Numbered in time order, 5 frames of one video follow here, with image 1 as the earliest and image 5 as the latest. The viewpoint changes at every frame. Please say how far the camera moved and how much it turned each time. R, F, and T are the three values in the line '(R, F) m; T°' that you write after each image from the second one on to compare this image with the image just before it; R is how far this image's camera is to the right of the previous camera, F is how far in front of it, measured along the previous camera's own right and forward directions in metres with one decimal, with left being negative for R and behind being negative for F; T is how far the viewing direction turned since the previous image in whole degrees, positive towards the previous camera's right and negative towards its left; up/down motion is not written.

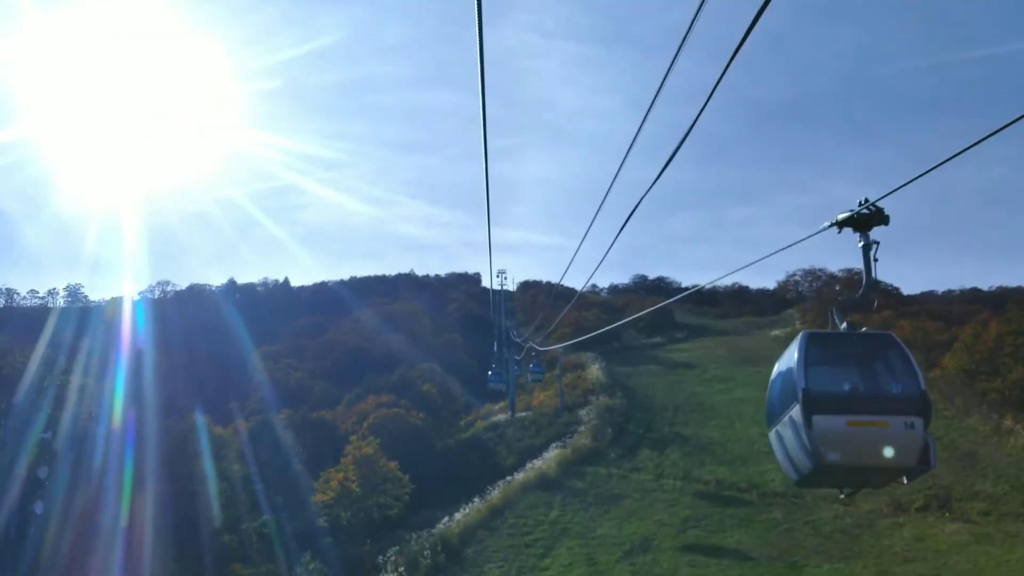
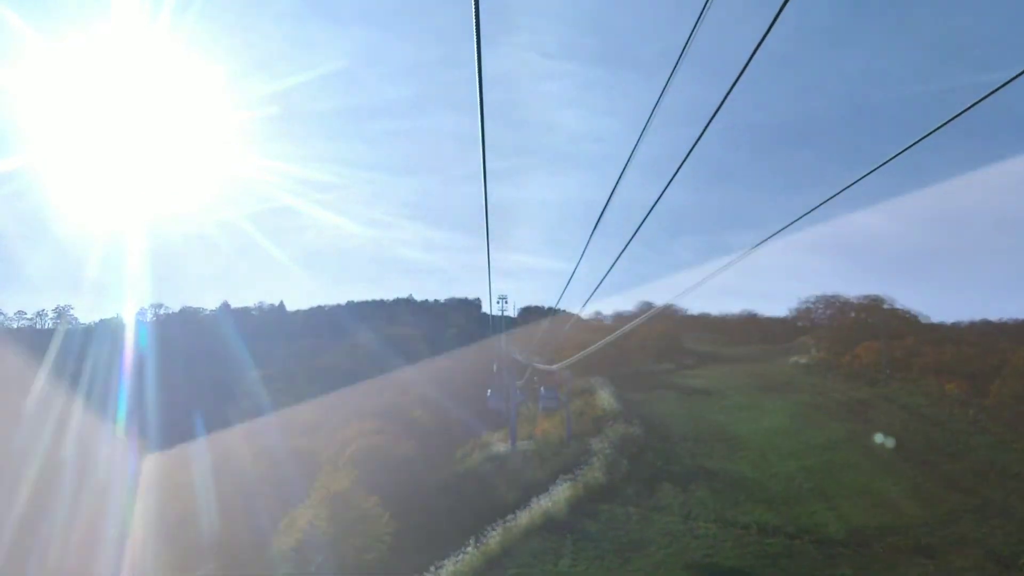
(-0.1, +3.0) m; 0°
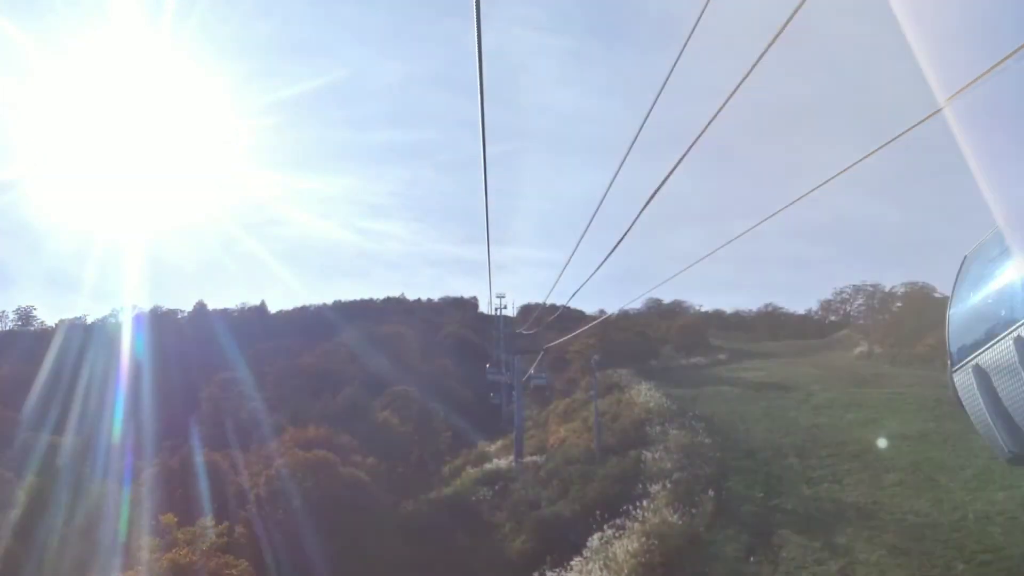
(-0.1, +8.4) m; 0°
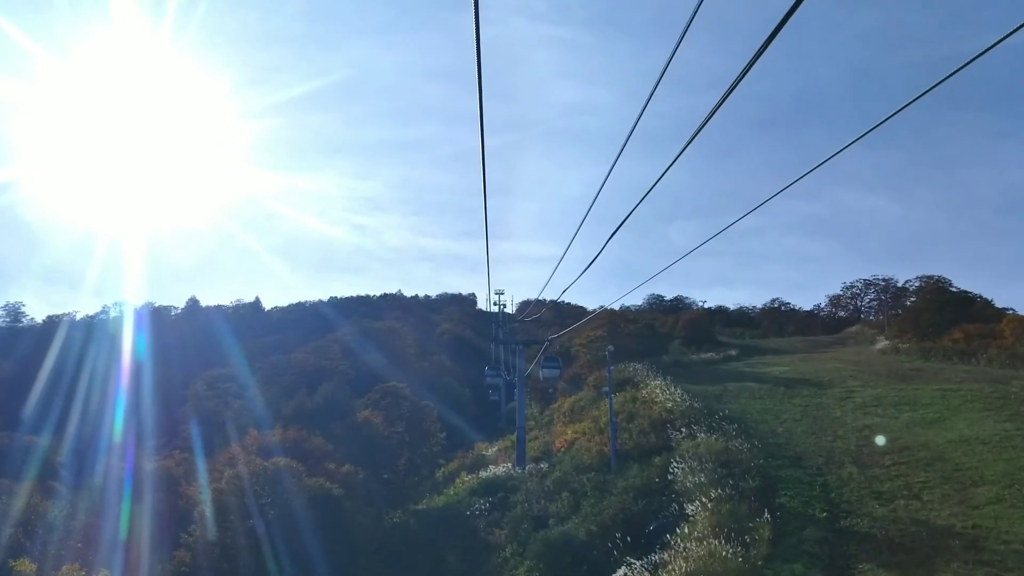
(-0.1, +2.7) m; 0°
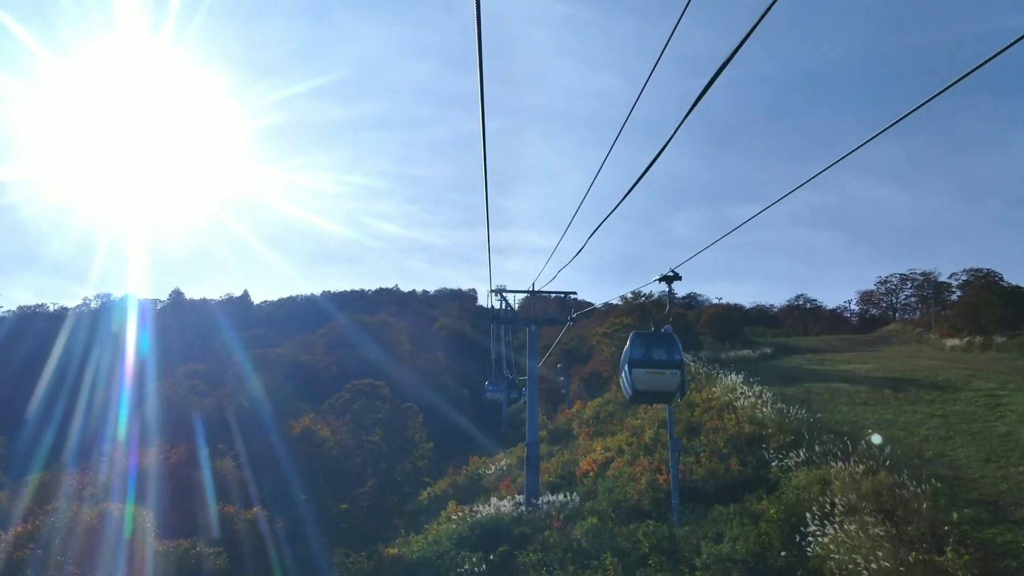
(-0.1, +5.6) m; 0°
